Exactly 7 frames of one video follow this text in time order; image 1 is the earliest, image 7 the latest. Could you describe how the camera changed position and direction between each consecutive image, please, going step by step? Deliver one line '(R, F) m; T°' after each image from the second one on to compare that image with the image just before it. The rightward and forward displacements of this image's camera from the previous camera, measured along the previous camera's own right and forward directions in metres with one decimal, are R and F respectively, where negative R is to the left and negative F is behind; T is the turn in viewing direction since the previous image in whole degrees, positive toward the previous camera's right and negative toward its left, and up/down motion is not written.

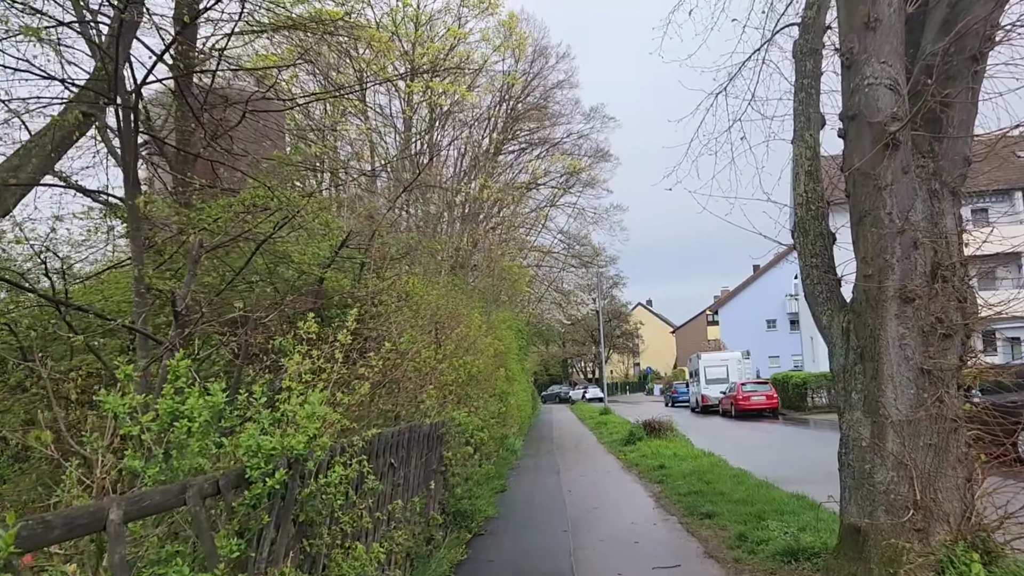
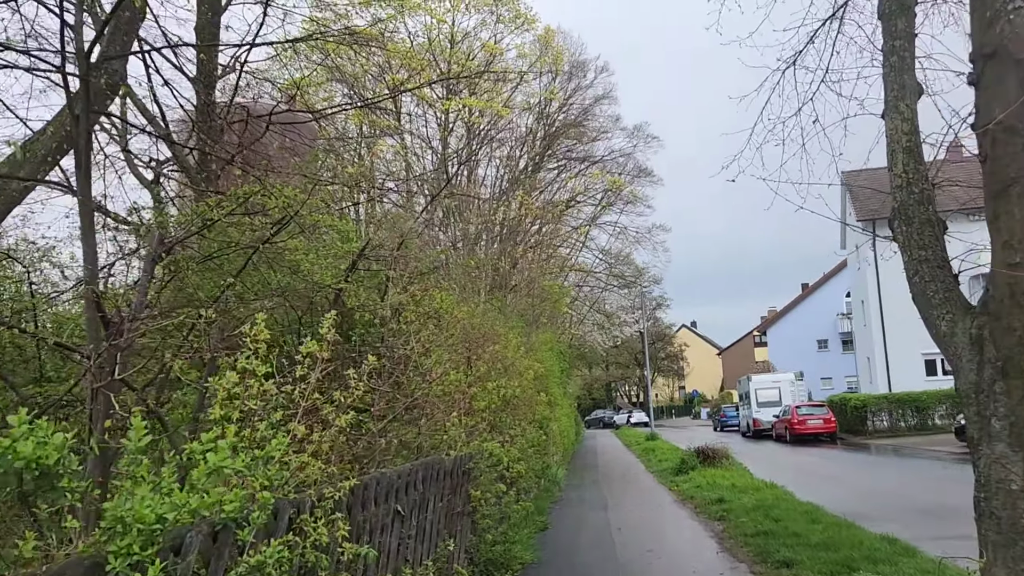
(0.0, +0.7) m; -3°
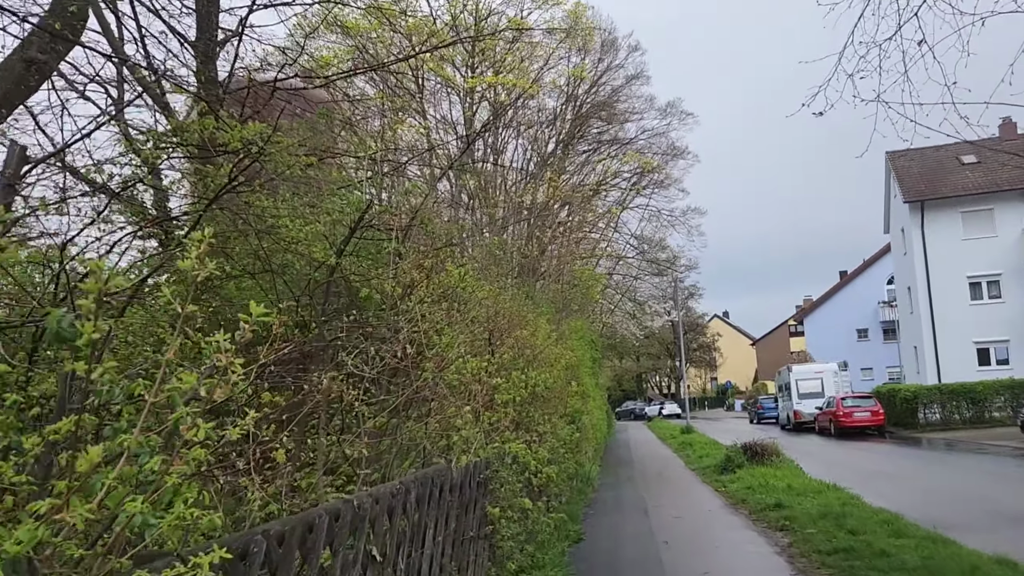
(0.0, +0.9) m; -2°
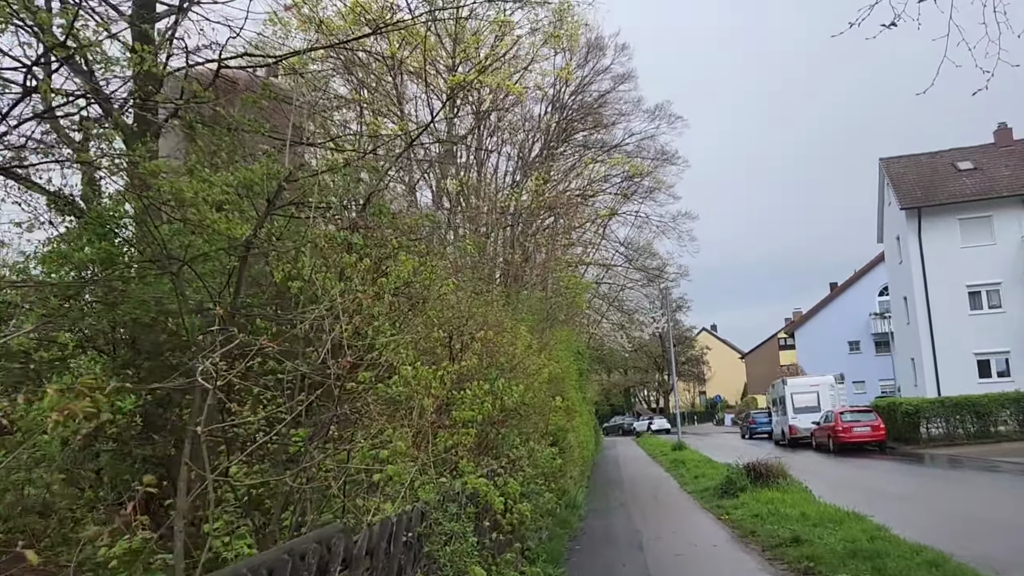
(+0.1, +1.0) m; +1°
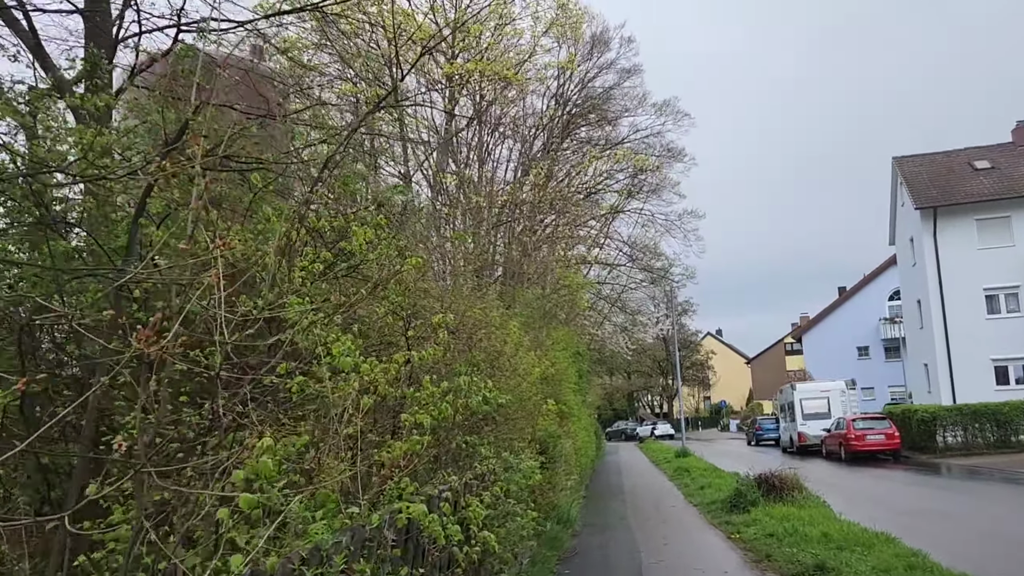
(+0.1, +0.8) m; 0°
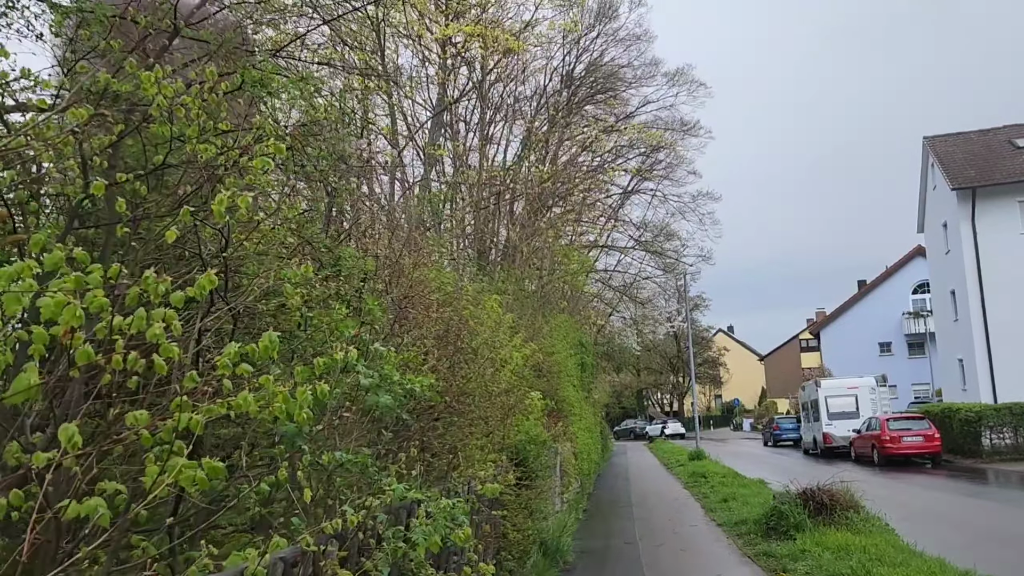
(+0.2, +1.7) m; -1°
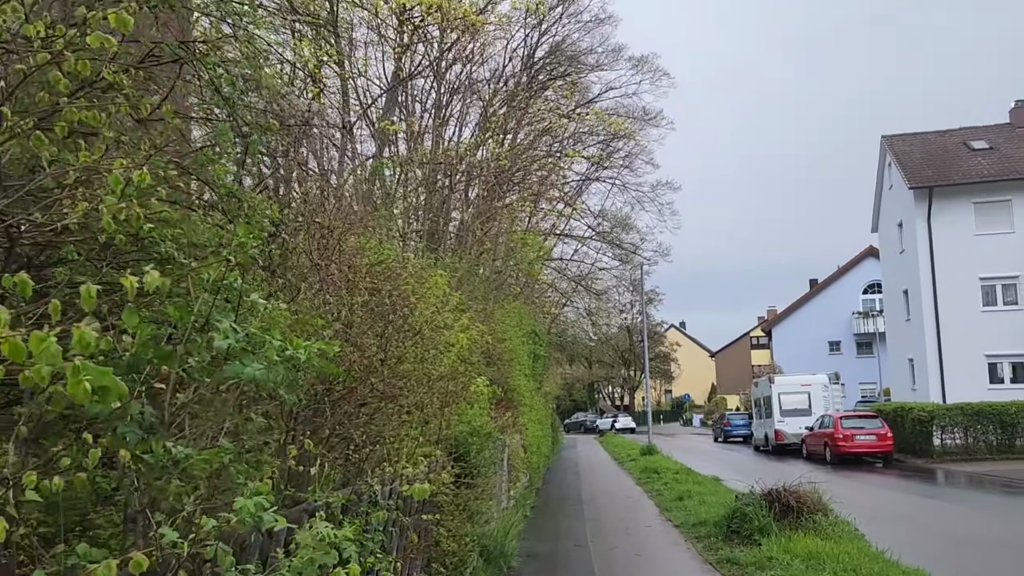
(+0.1, +0.6) m; +3°
